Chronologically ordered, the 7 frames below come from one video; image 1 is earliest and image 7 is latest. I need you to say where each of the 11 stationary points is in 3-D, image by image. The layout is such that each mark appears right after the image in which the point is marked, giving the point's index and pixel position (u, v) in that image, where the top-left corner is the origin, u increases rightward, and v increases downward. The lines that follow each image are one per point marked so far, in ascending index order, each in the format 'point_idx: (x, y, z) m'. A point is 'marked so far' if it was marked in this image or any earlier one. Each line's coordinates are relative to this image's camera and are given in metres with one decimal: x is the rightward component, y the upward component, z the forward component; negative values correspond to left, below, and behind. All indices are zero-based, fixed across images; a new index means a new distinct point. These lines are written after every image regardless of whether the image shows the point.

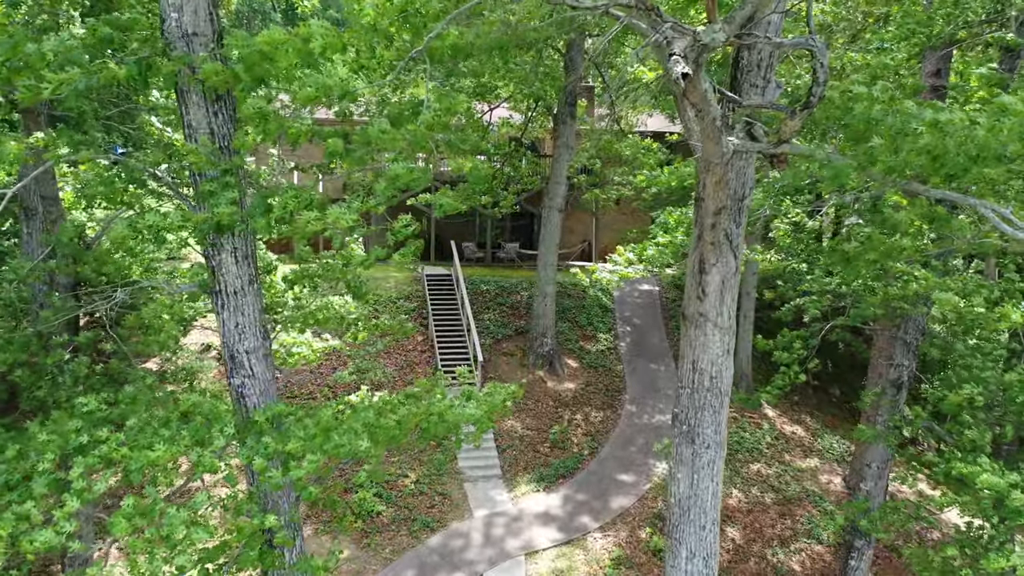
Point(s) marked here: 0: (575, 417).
0: (+1.5, -3.0, +15.3) m
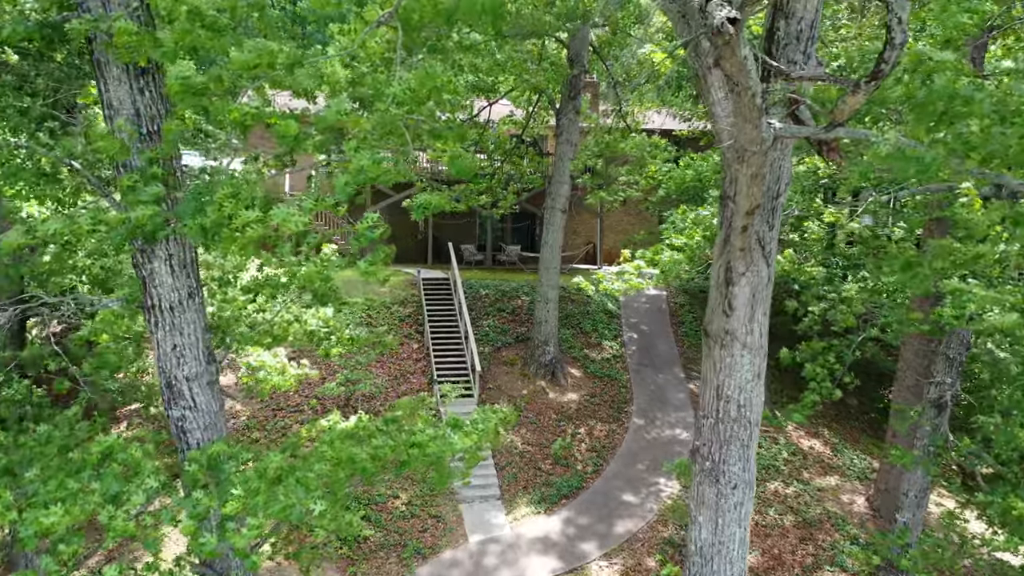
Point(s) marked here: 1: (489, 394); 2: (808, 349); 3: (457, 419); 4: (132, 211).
0: (+1.5, -3.1, +14.3) m
1: (-0.5, -2.4, +15.0) m
2: (+4.2, -0.9, +9.4) m
3: (-0.5, -1.2, +6.0) m
4: (-2.2, +0.5, +3.9) m
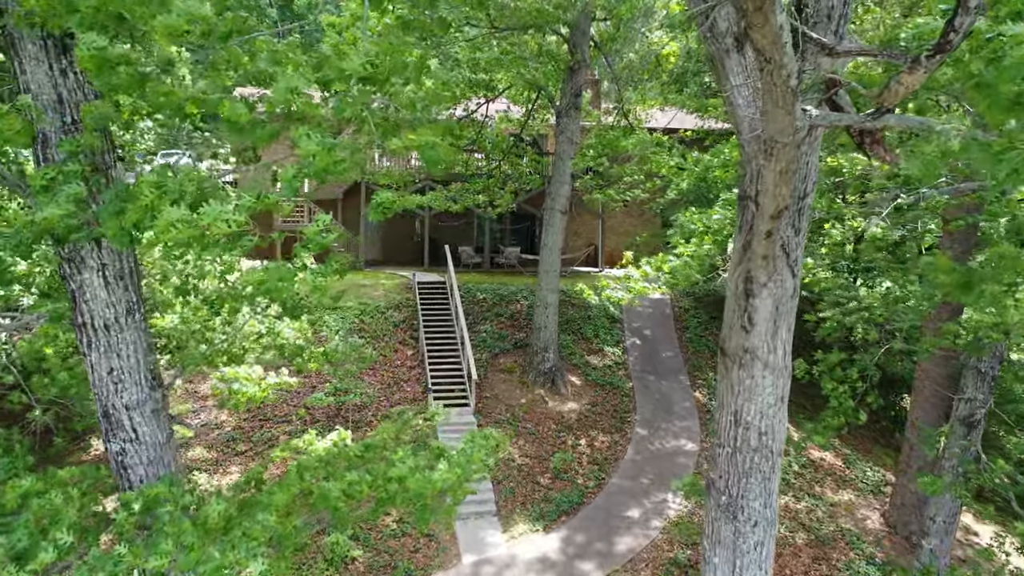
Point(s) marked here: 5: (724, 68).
0: (+1.4, -3.2, +13.7) m
1: (-0.6, -2.5, +14.3) m
2: (+4.2, -1.0, +8.7) m
3: (-0.6, -1.3, +5.3) m
4: (-2.3, +0.4, +3.2) m
5: (+1.6, +1.7, +4.9) m
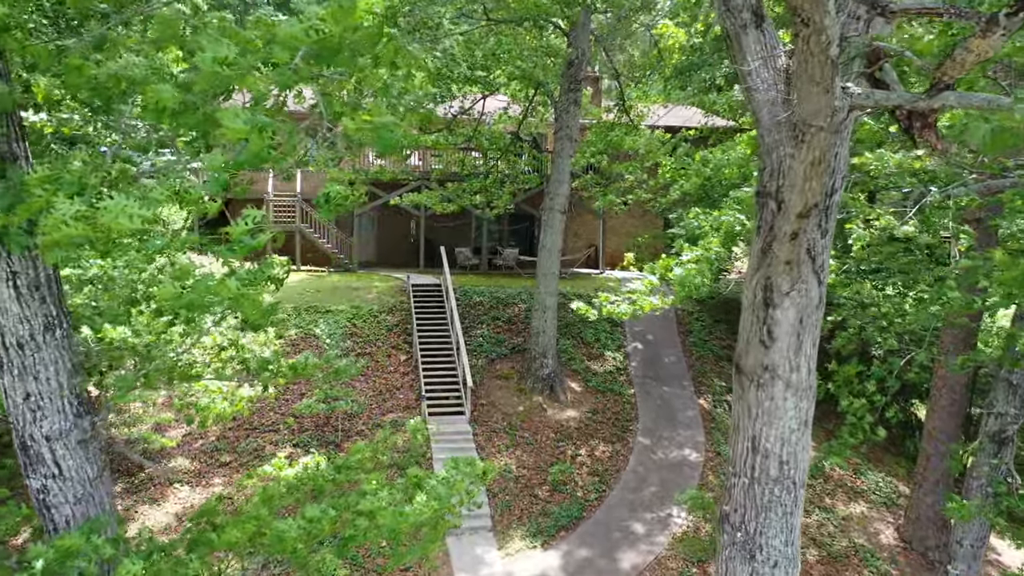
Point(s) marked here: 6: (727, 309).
0: (+1.3, -3.3, +13.1) m
1: (-0.6, -2.6, +13.8) m
2: (+4.1, -1.0, +8.1) m
3: (-0.7, -1.4, +4.7) m
4: (-2.4, +0.3, +2.6) m
5: (+1.5, +1.6, +4.3) m
6: (+6.1, -0.6, +18.7) m
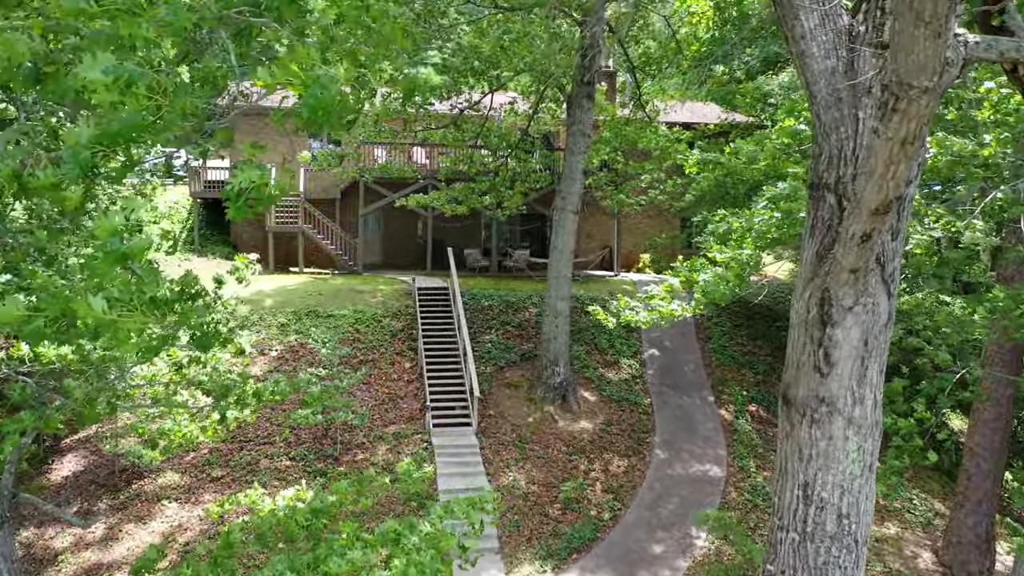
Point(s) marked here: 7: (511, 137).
0: (+1.5, -3.4, +12.3) m
1: (-0.5, -2.7, +13.0) m
2: (+4.2, -1.1, +7.3) m
3: (-0.7, -1.4, +4.0) m
4: (-2.4, +0.2, +1.9) m
5: (+1.5, +1.5, +3.5) m
6: (+6.4, -0.7, +17.8) m
7: (0.0, +3.5, +15.0) m
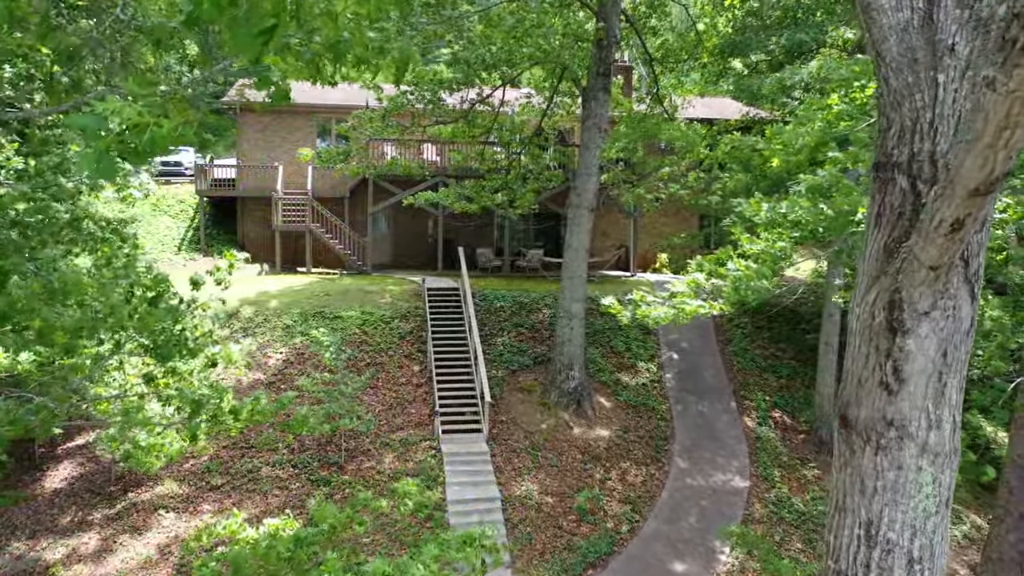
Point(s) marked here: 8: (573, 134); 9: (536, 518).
0: (+1.7, -3.4, +11.7) m
1: (-0.2, -2.7, +12.5) m
2: (+4.3, -1.1, +6.6) m
3: (-0.6, -1.4, +3.5) m
4: (-2.4, +0.2, +1.4) m
5: (+1.5, +1.5, +3.0) m
6: (+6.7, -0.7, +17.1) m
7: (+0.2, +3.4, +14.5) m
8: (+1.7, +4.3, +18.0) m
9: (+0.4, -3.8, +10.7) m
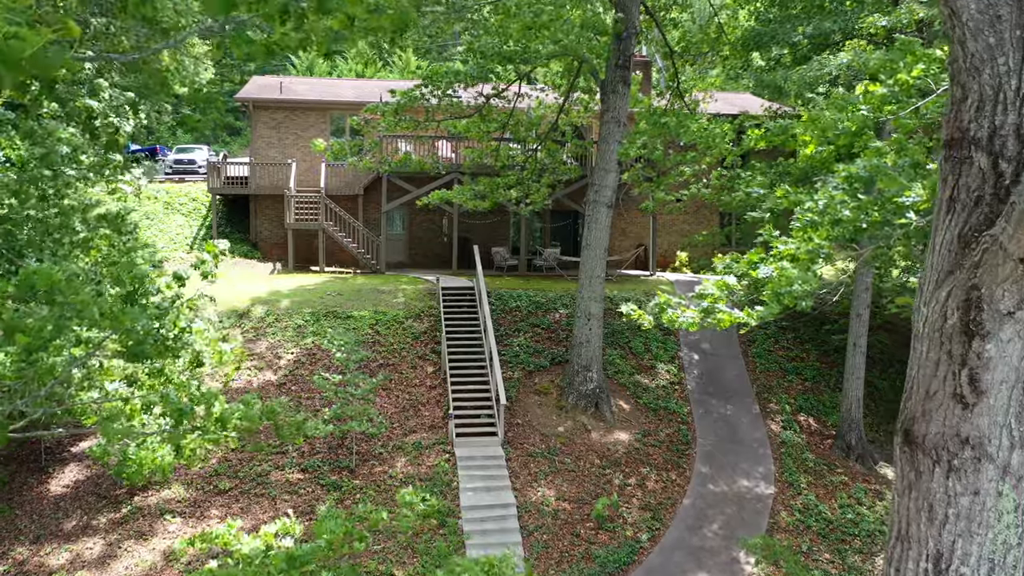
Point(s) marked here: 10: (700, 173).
0: (+2.0, -3.4, +11.3) m
1: (+0.1, -2.7, +12.1) m
2: (+4.4, -1.1, +6.2) m
3: (-0.6, -1.4, +3.1) m
4: (-2.4, +0.3, +1.1) m
5: (+1.6, +1.5, +2.6) m
6: (+7.1, -0.7, +16.5) m
7: (+0.6, +3.5, +14.1) m
8: (+2.1, +4.3, +17.6) m
9: (+0.6, -3.8, +10.3) m
10: (+4.0, +2.5, +14.1) m
